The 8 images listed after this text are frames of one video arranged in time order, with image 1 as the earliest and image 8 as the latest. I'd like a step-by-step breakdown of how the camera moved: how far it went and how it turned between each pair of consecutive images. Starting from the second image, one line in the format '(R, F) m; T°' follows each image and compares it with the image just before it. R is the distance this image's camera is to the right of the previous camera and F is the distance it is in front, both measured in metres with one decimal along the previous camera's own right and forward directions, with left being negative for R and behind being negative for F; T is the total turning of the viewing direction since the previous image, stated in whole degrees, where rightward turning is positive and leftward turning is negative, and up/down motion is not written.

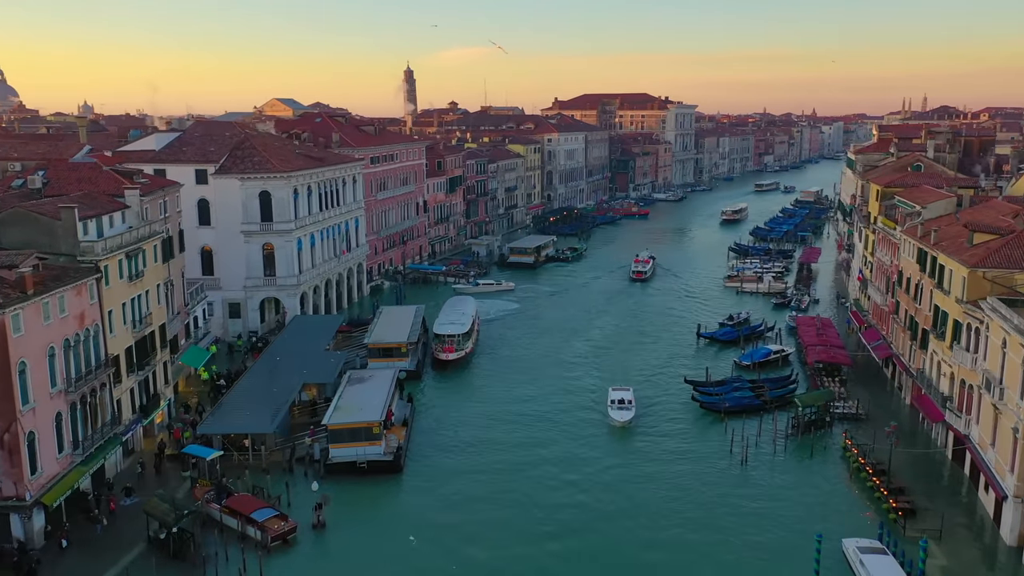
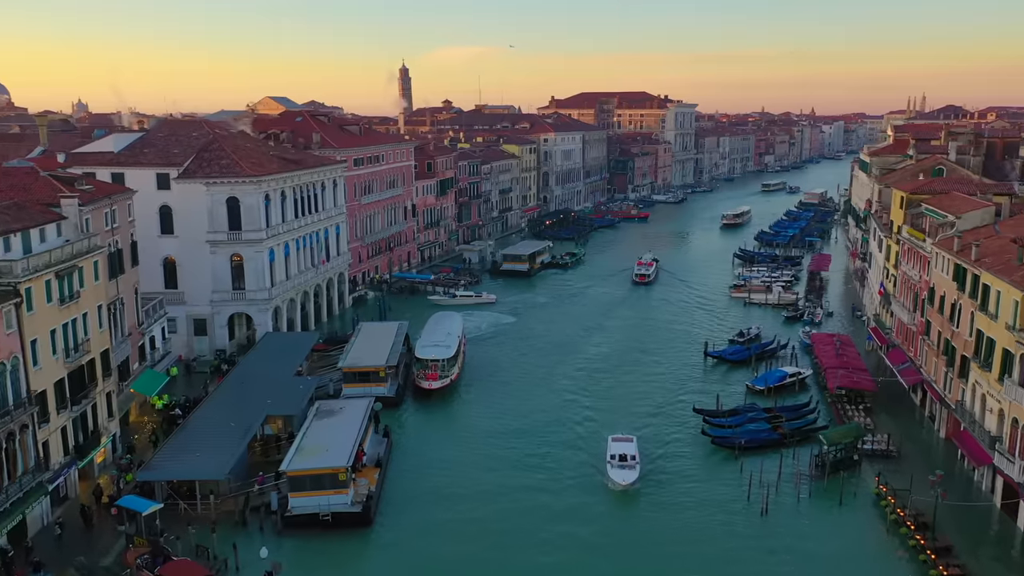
(+0.4, +4.9) m; 0°
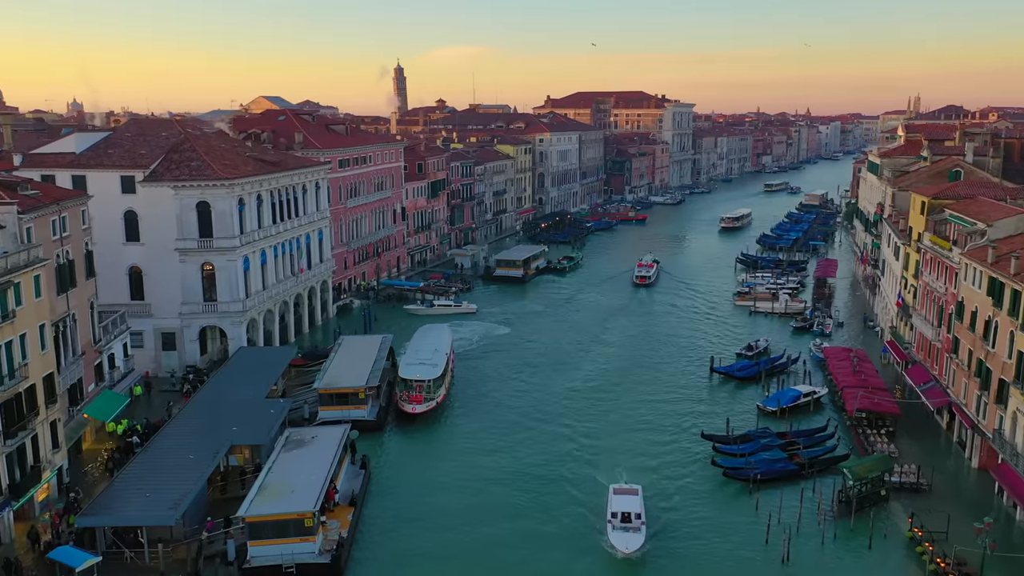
(+0.2, +3.8) m; 0°
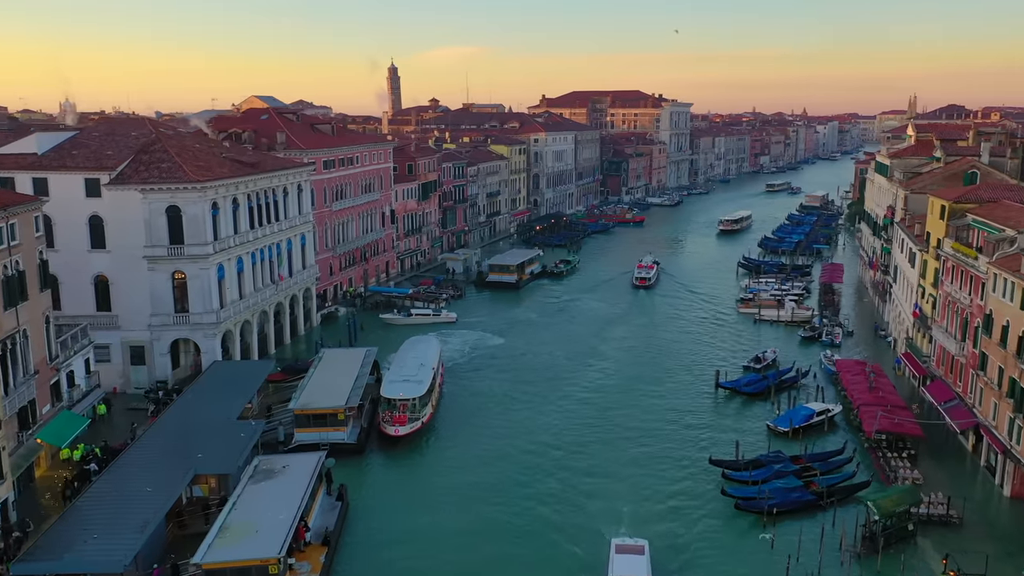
(+0.2, +3.2) m; 0°
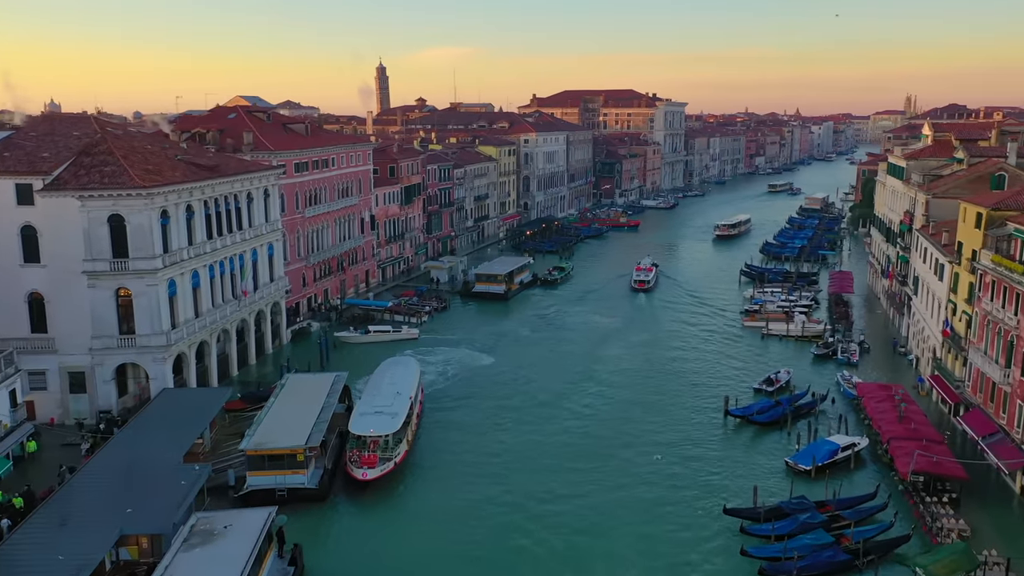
(+0.3, +5.1) m; +1°
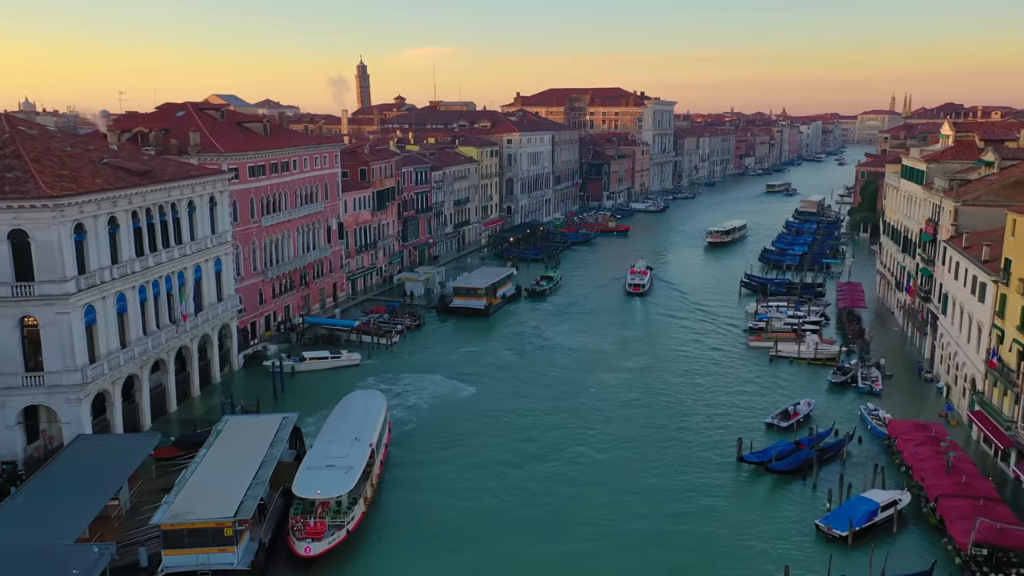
(+0.3, +6.4) m; +1°
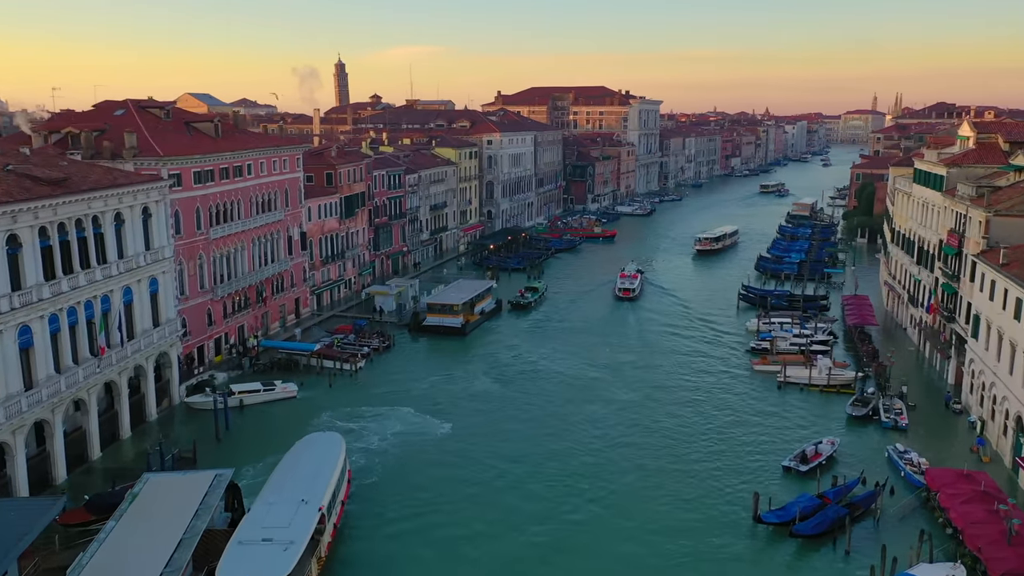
(+0.2, +5.9) m; +1°
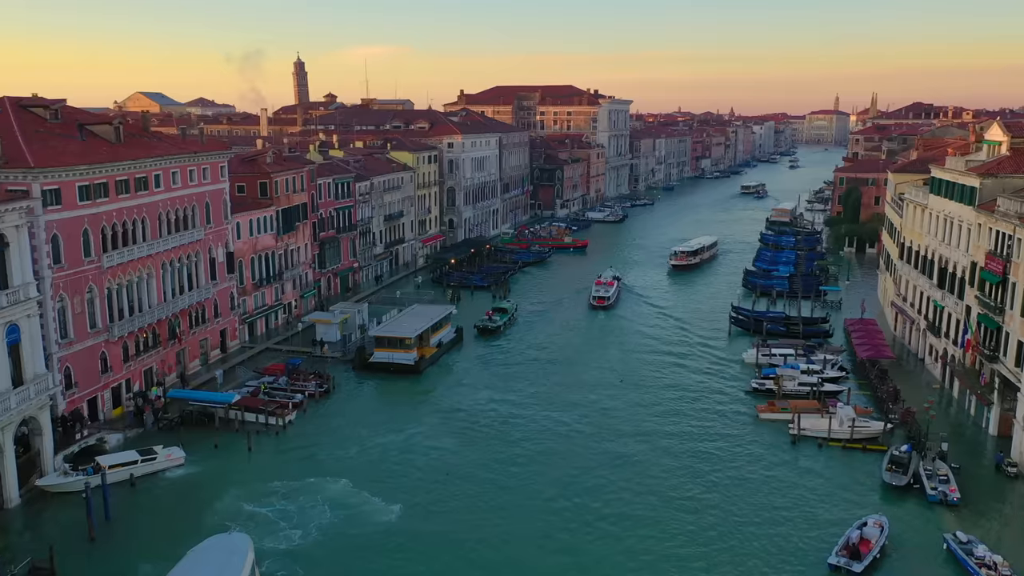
(+0.3, +8.6) m; +2°
